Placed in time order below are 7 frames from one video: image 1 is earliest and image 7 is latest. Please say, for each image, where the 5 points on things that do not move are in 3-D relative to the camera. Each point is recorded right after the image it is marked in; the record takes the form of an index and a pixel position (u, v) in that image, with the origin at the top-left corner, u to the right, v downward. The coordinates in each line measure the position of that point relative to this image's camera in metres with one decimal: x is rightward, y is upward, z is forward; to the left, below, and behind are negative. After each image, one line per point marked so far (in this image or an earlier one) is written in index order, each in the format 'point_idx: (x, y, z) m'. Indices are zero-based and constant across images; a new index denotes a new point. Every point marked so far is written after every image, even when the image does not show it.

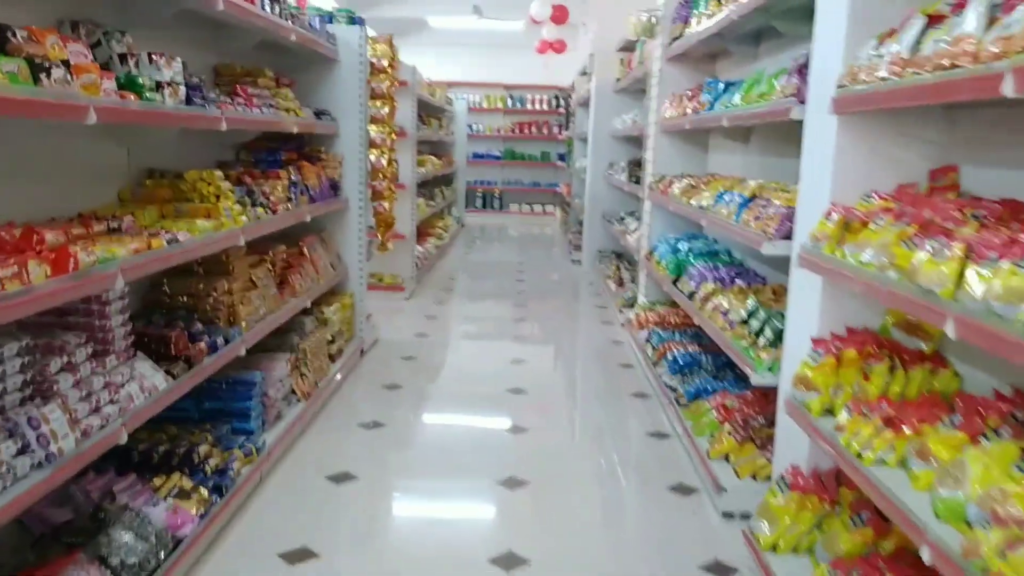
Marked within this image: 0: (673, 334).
0: (+0.6, -0.2, +4.0) m
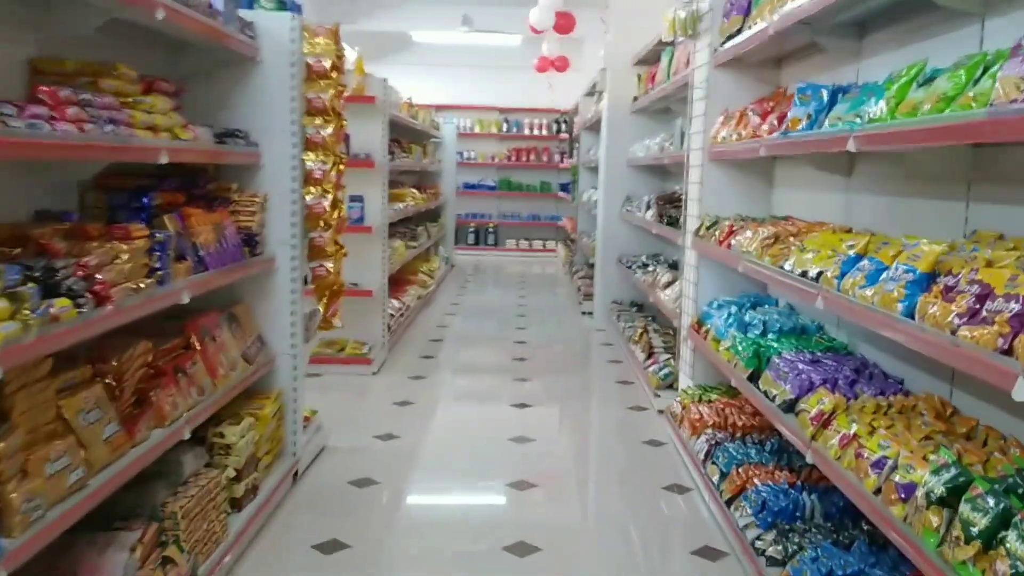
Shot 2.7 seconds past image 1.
0: (+0.6, -0.4, +2.8) m
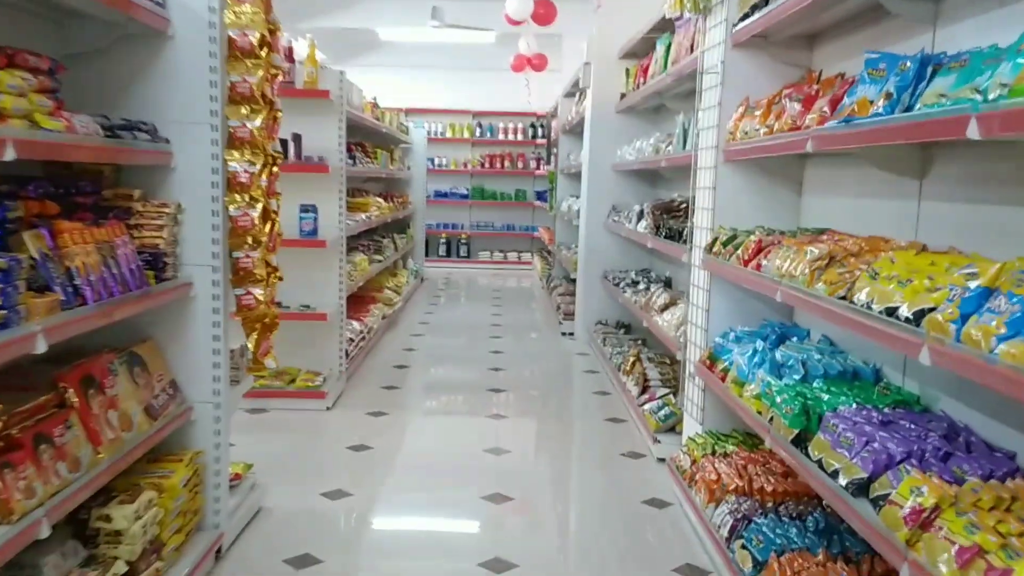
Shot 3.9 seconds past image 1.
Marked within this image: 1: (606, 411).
0: (+0.5, -0.5, +2.2) m
1: (+0.4, -0.5, +4.7) m
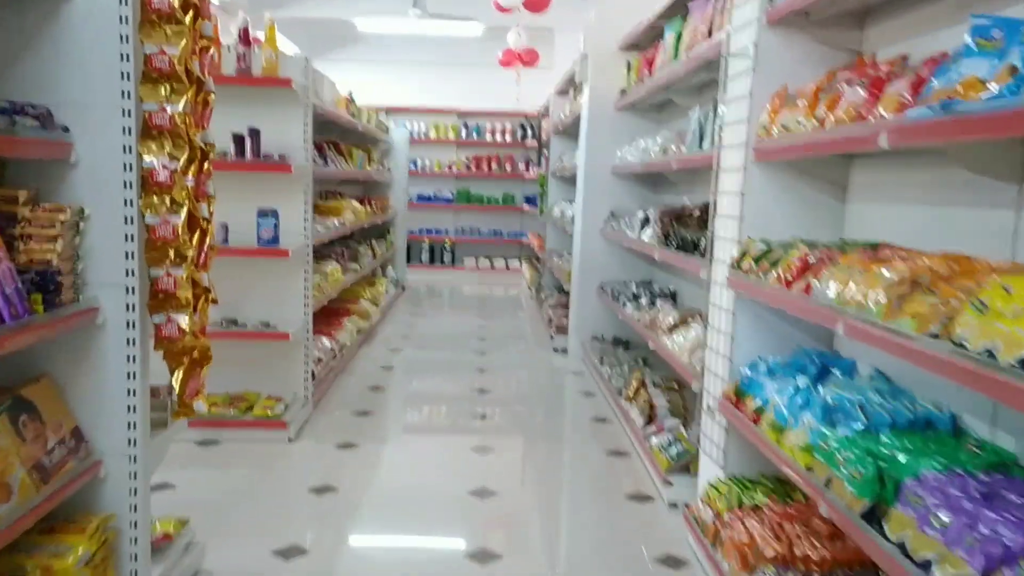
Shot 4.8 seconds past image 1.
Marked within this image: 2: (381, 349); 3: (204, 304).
0: (+0.5, -0.5, +1.7) m
1: (+0.3, -0.5, +4.2) m
2: (-0.8, -0.4, +7.5) m
3: (-0.6, 0.0, +2.1) m
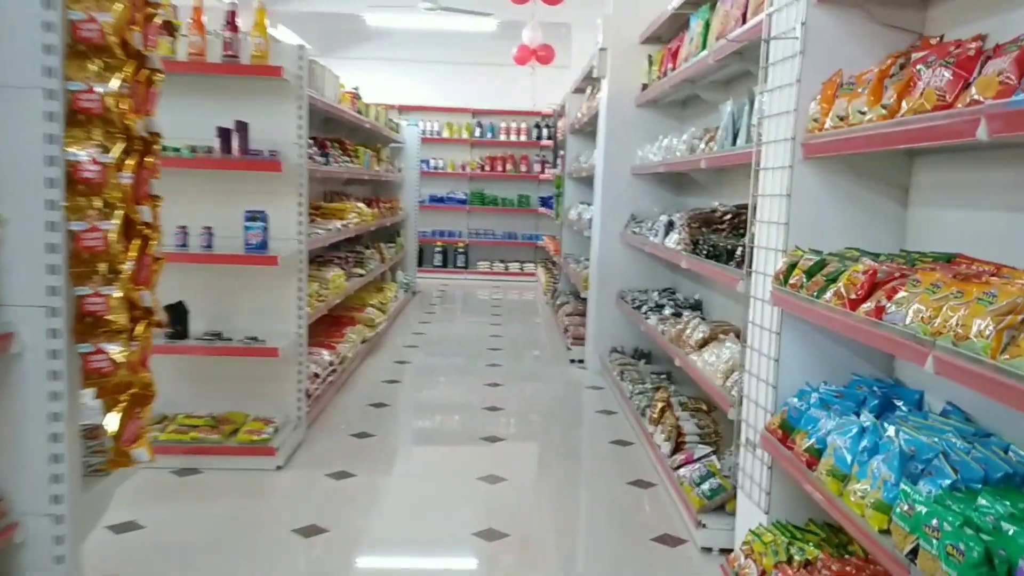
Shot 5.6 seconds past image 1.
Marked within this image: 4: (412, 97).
0: (+0.5, -0.5, +1.4) m
1: (+0.4, -0.6, +3.9) m
2: (-0.8, -0.4, +7.2) m
3: (-0.5, -0.1, +1.8) m
4: (-1.2, +2.2, +13.6) m
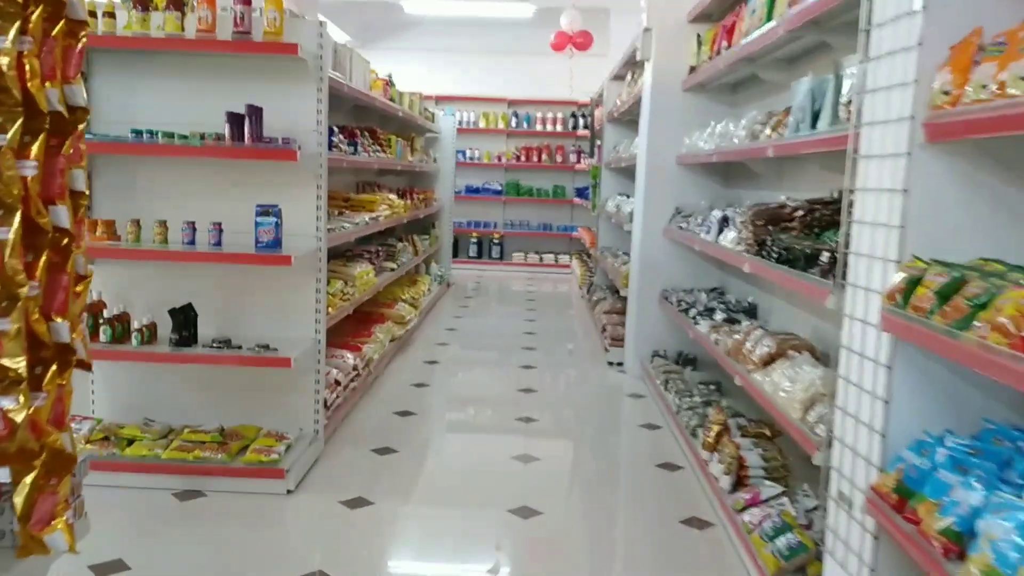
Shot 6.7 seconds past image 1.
0: (+0.6, -0.6, +0.9) m
1: (+0.5, -0.6, +3.4) m
2: (-0.5, -0.4, +6.8) m
3: (-0.5, -0.1, +1.3) m
4: (-0.8, +2.3, +13.2) m
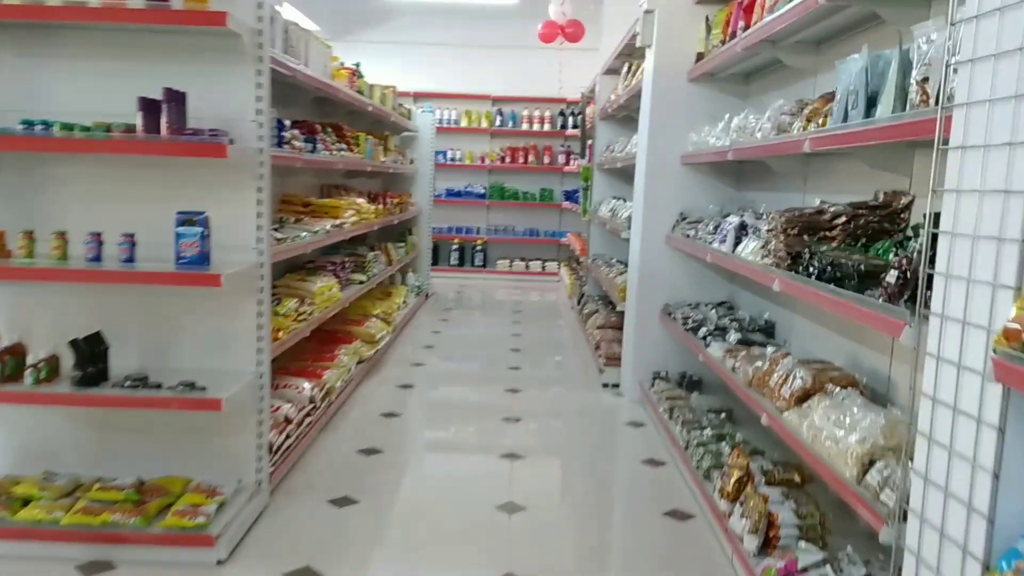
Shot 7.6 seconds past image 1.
0: (+0.5, -0.6, +0.1) m
1: (+0.4, -0.7, +2.6) m
2: (-0.6, -0.5, +5.9) m
3: (-0.5, -0.2, +0.5) m
4: (-0.9, +2.2, +12.3) m
